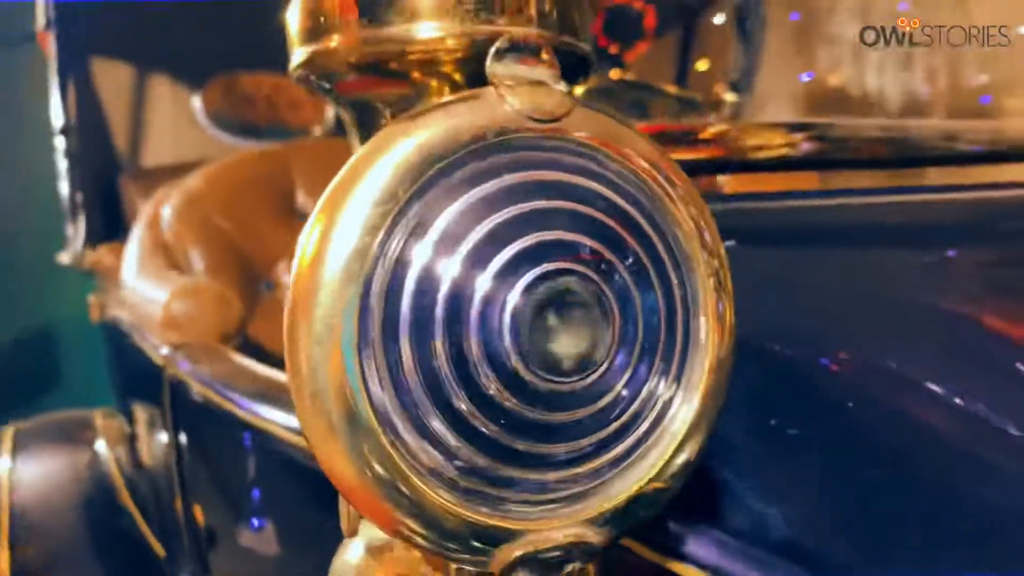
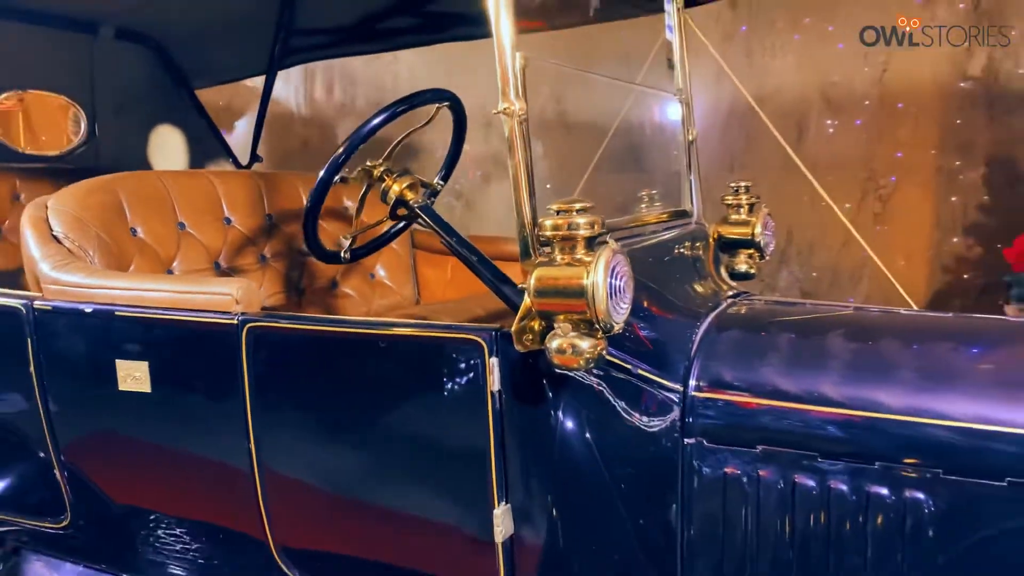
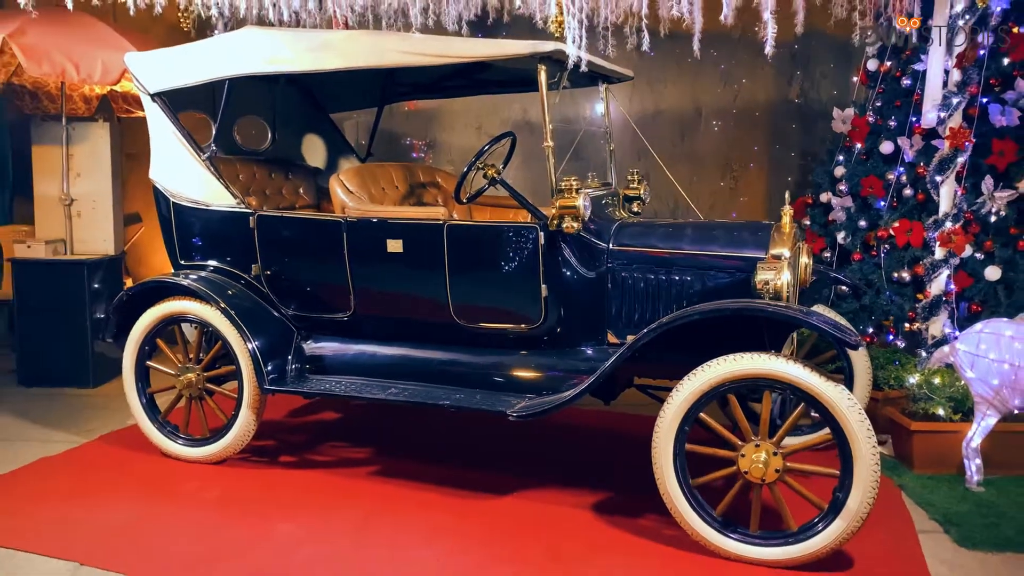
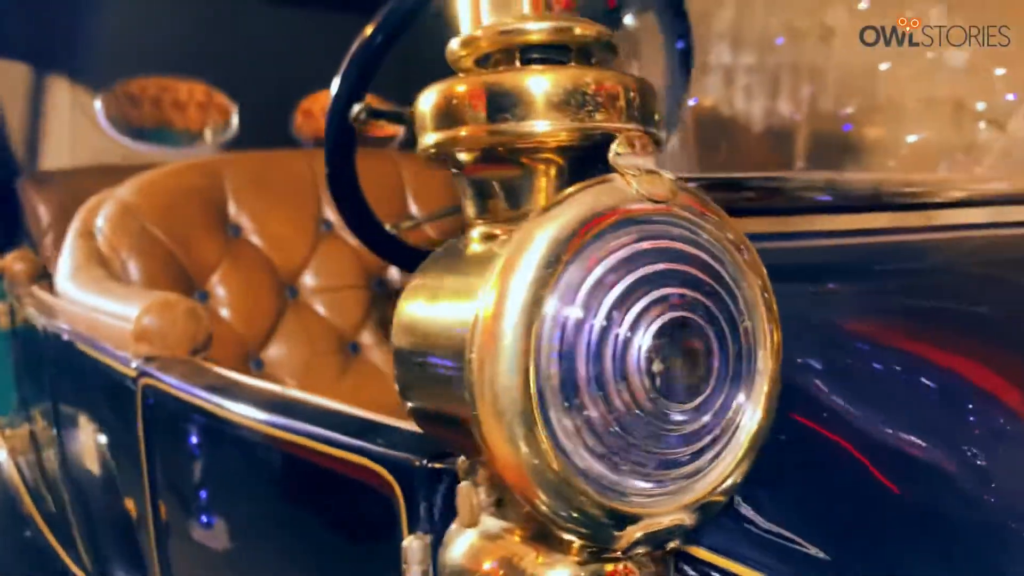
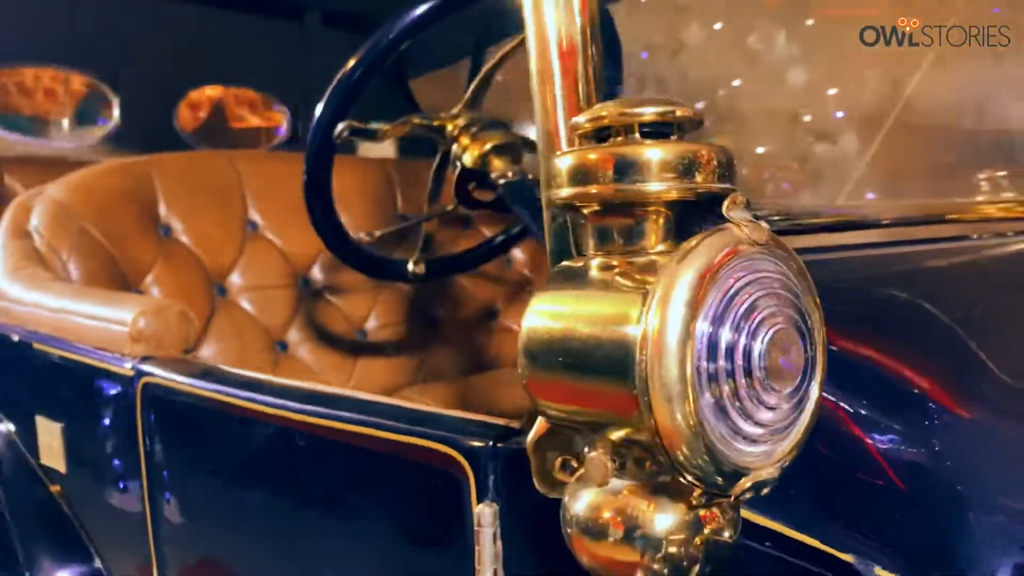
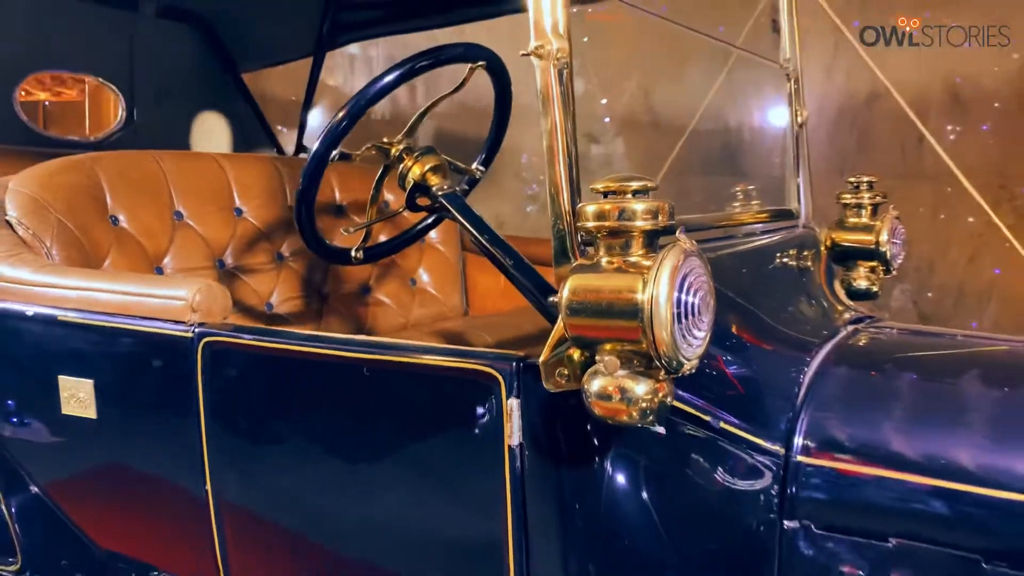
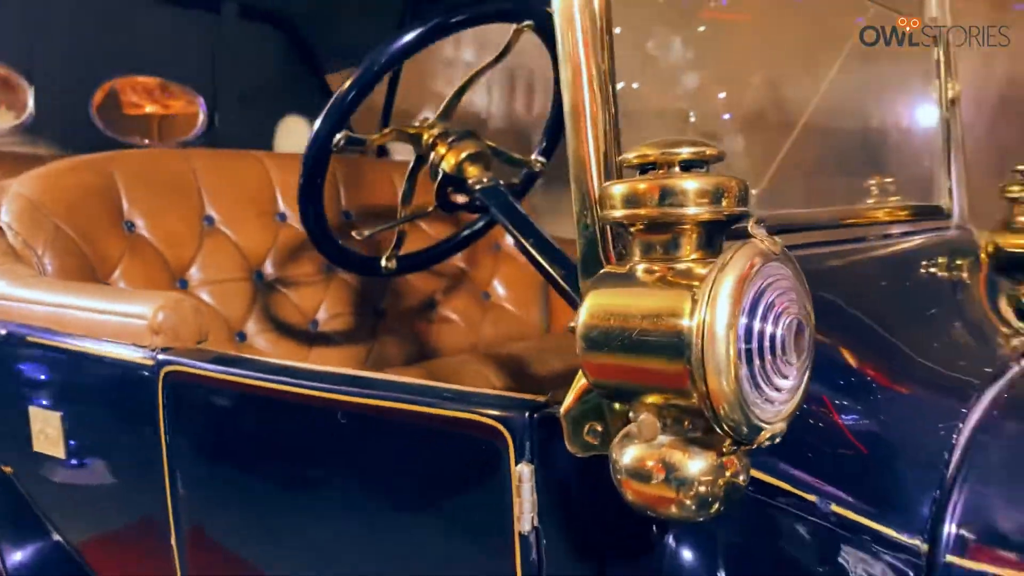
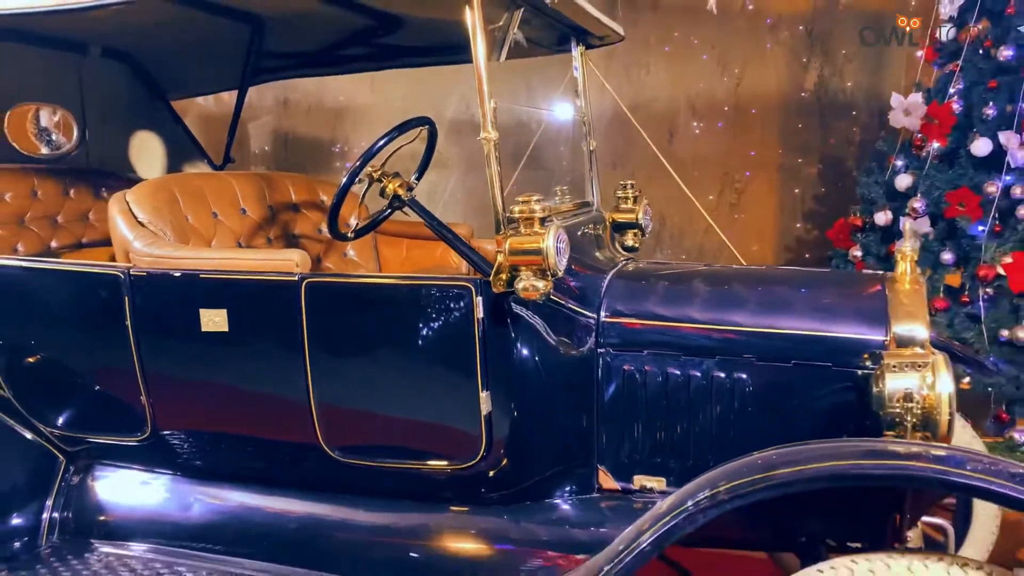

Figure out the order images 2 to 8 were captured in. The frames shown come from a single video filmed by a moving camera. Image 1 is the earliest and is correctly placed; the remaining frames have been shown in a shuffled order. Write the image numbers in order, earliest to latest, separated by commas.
4, 5, 7, 6, 2, 8, 3
